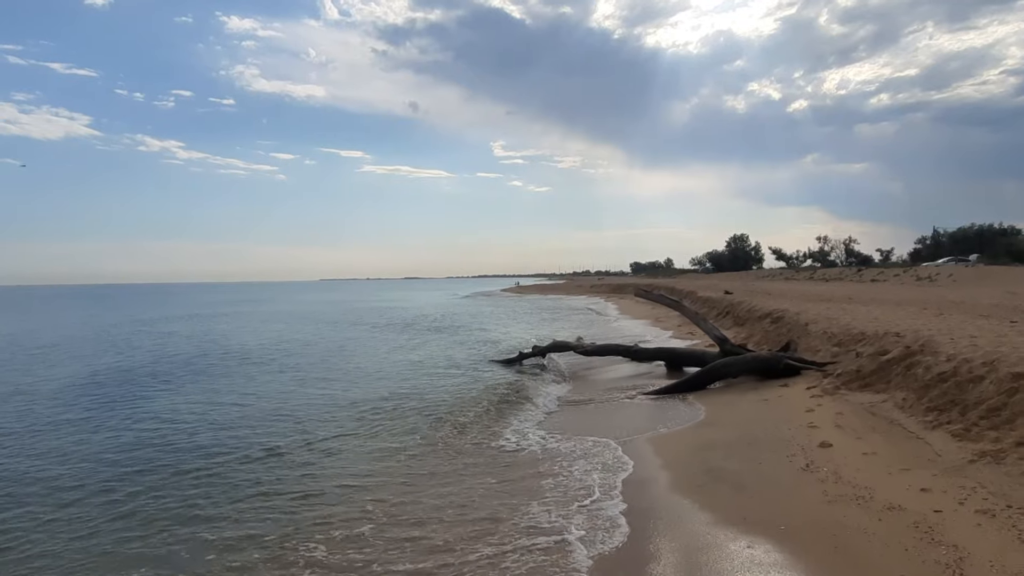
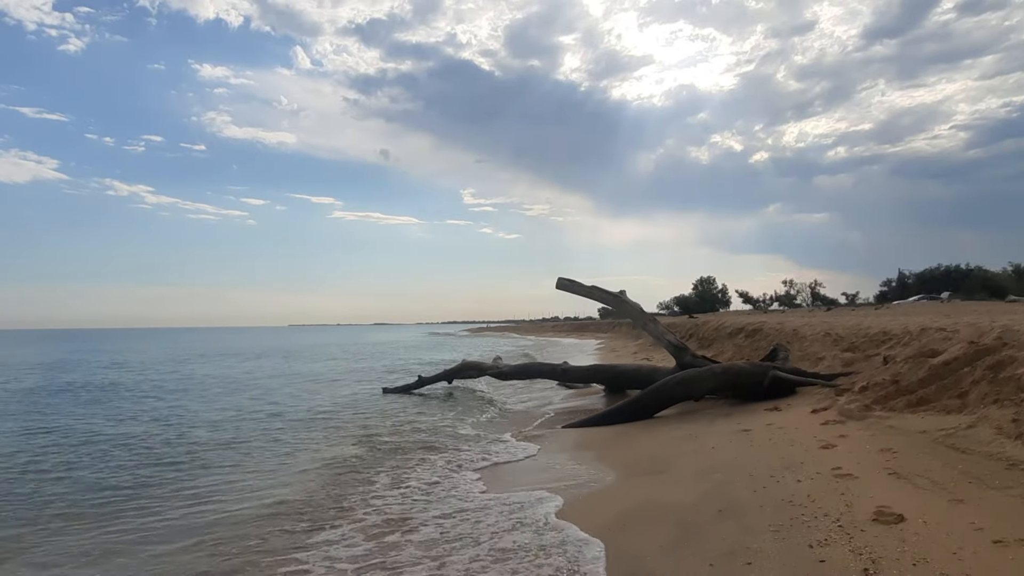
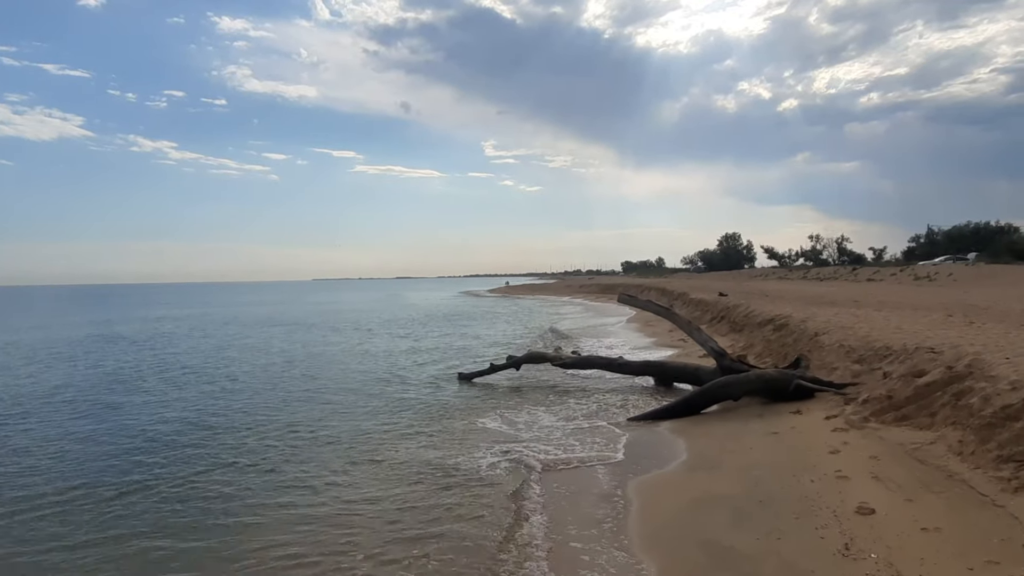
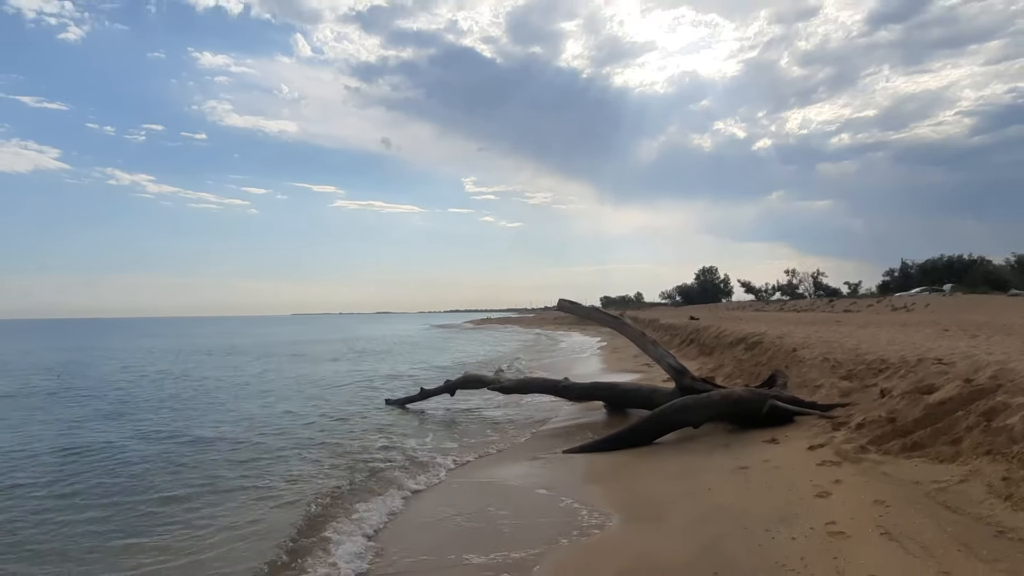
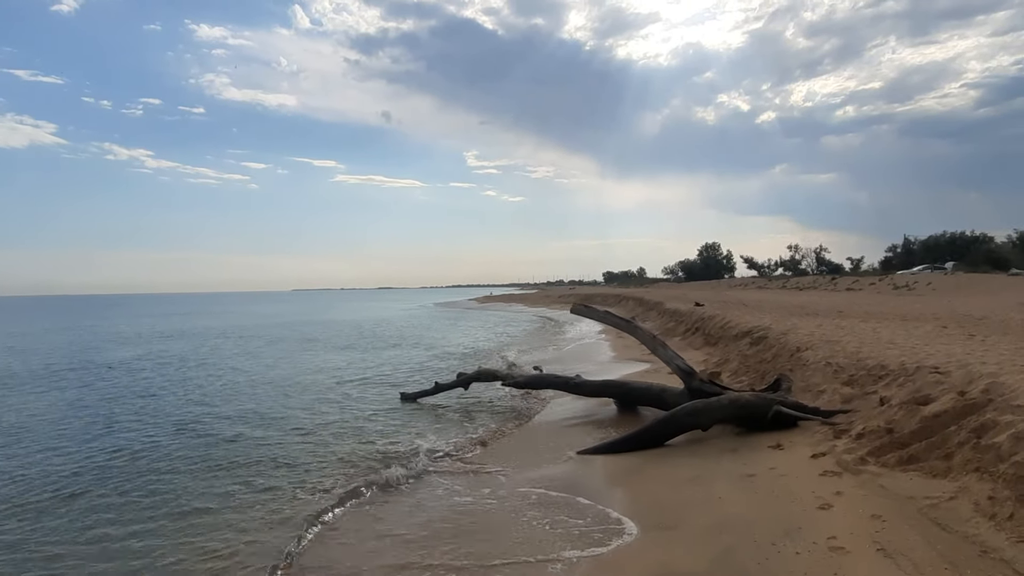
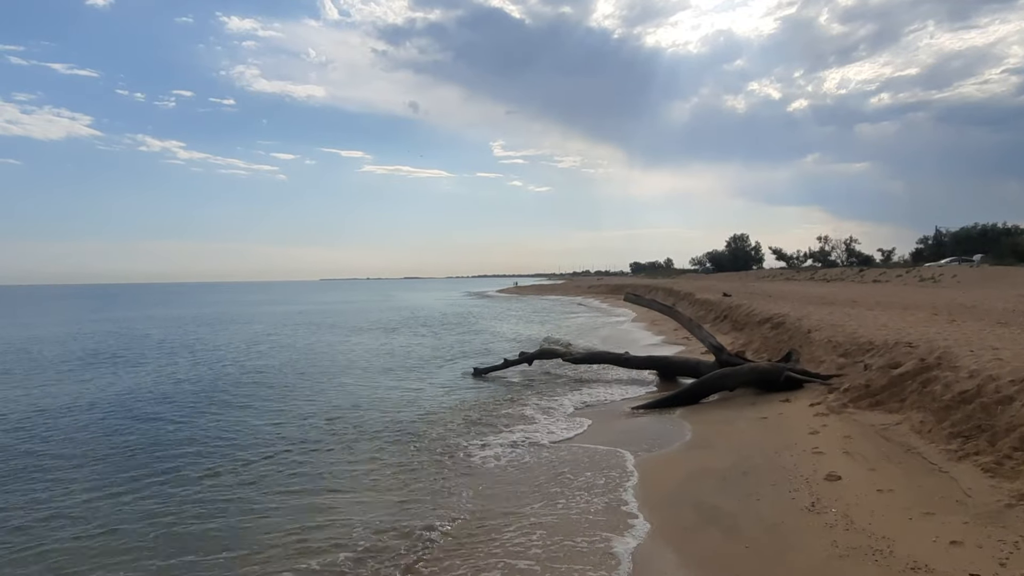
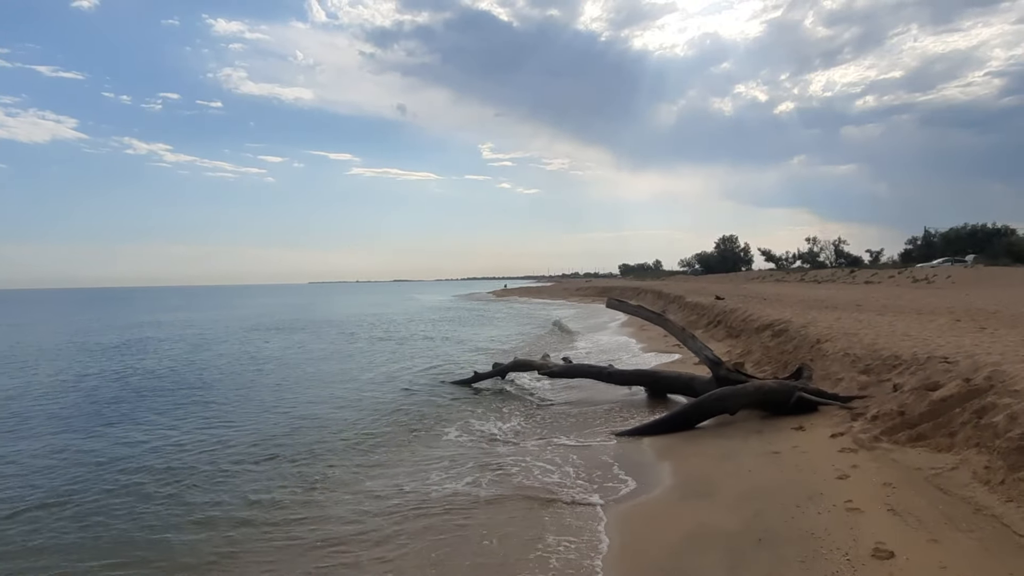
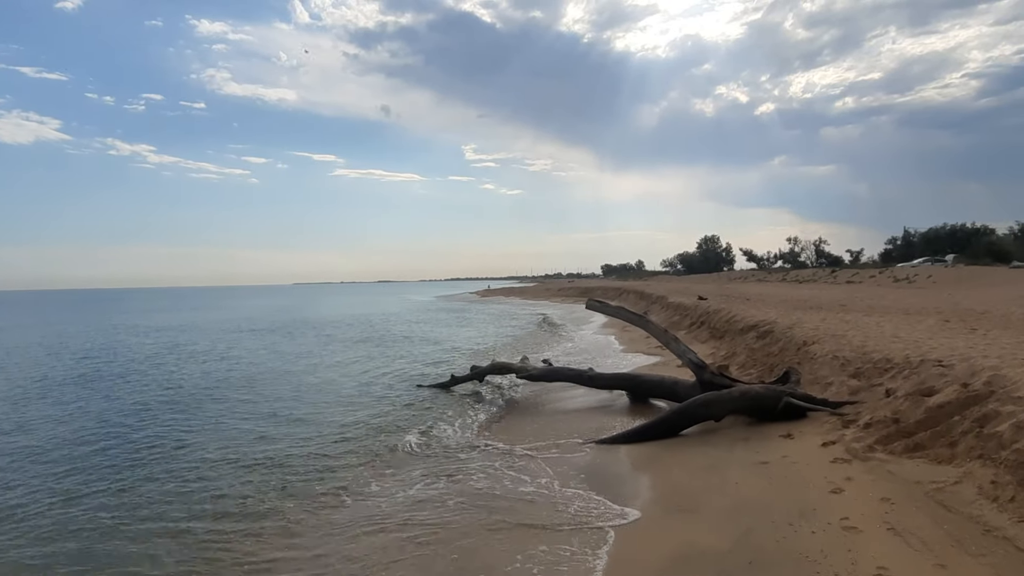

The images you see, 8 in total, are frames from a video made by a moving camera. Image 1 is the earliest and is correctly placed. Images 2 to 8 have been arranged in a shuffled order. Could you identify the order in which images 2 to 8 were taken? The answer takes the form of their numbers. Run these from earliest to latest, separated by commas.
6, 3, 7, 8, 5, 4, 2
